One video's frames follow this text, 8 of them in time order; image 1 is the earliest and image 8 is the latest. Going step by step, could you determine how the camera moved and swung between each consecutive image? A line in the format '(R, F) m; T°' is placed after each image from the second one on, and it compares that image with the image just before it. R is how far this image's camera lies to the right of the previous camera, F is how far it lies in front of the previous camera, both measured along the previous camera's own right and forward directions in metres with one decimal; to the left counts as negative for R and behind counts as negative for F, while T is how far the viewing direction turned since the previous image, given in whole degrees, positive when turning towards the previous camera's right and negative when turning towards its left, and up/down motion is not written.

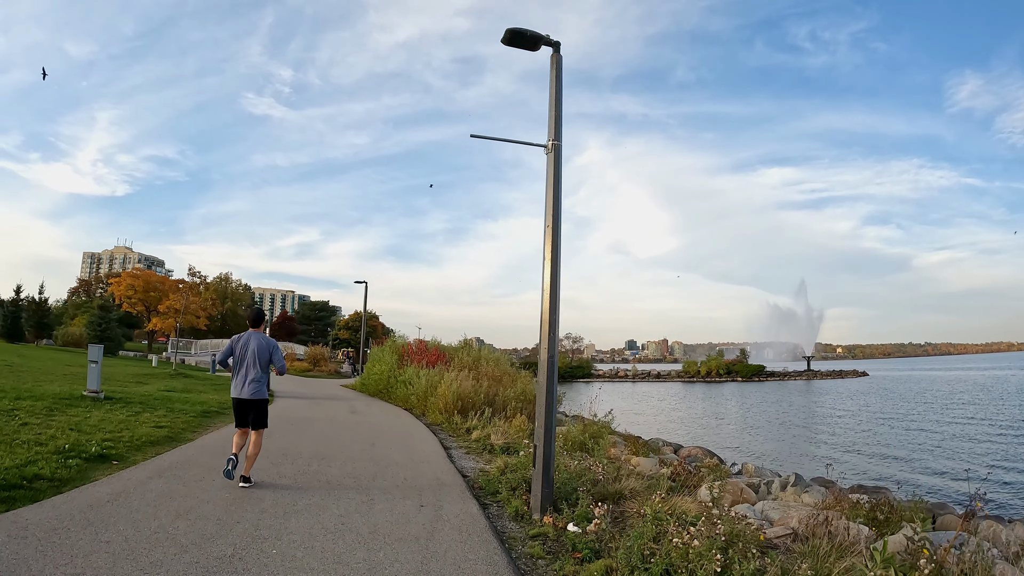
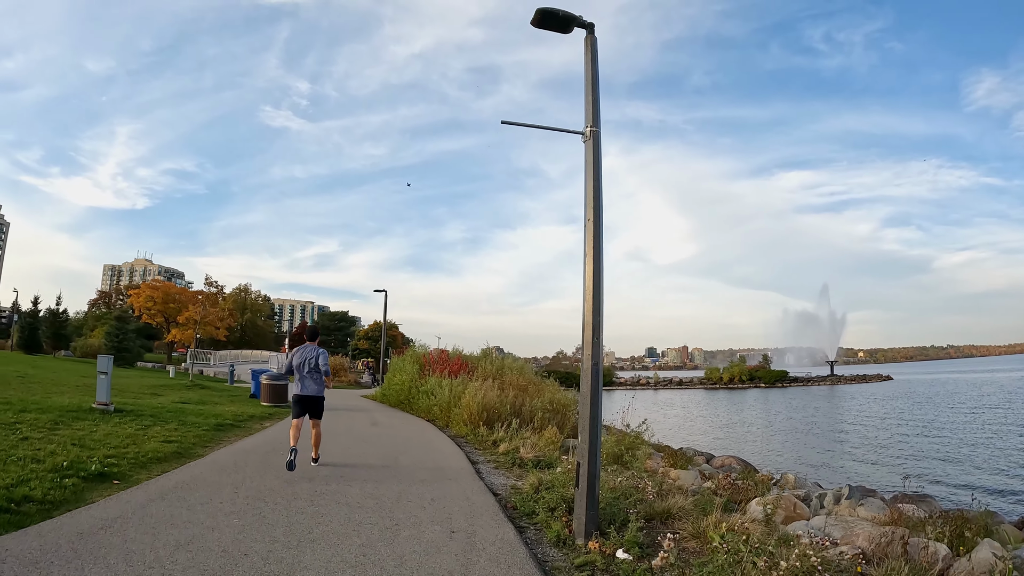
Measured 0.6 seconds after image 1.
(-0.2, +0.7) m; -2°
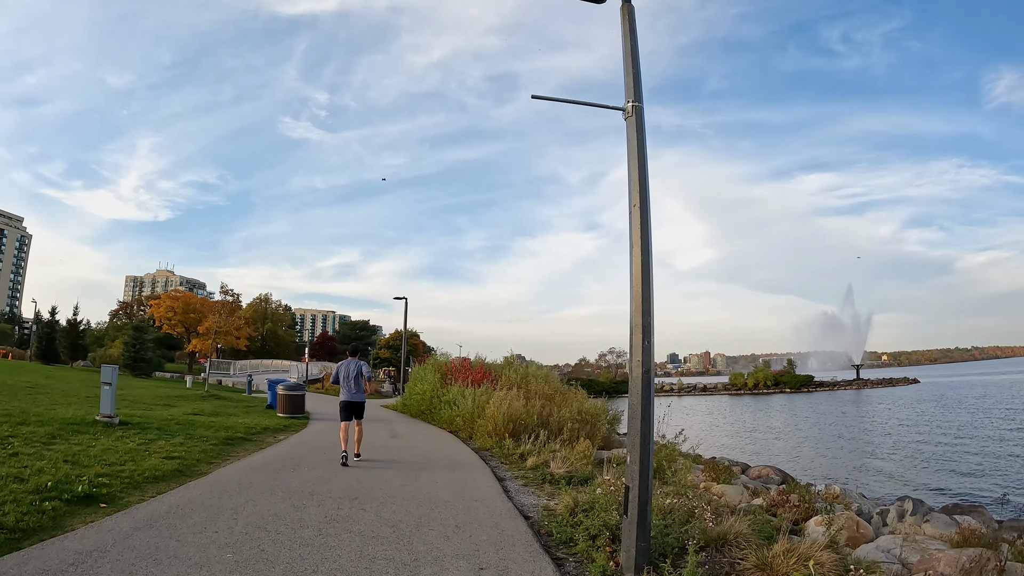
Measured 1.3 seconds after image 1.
(-0.1, +0.9) m; -2°
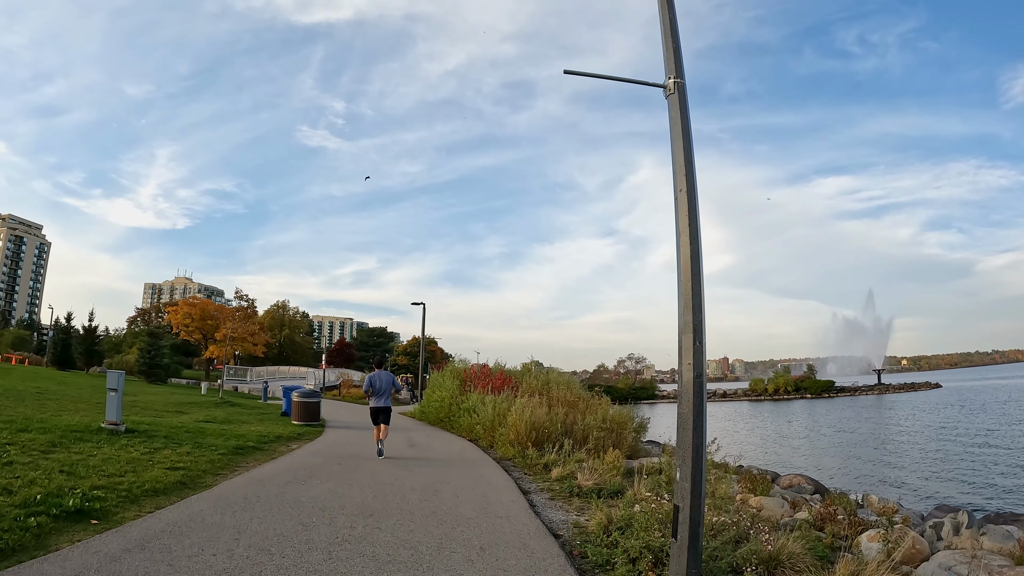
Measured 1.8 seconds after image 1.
(-0.1, +0.6) m; -1°
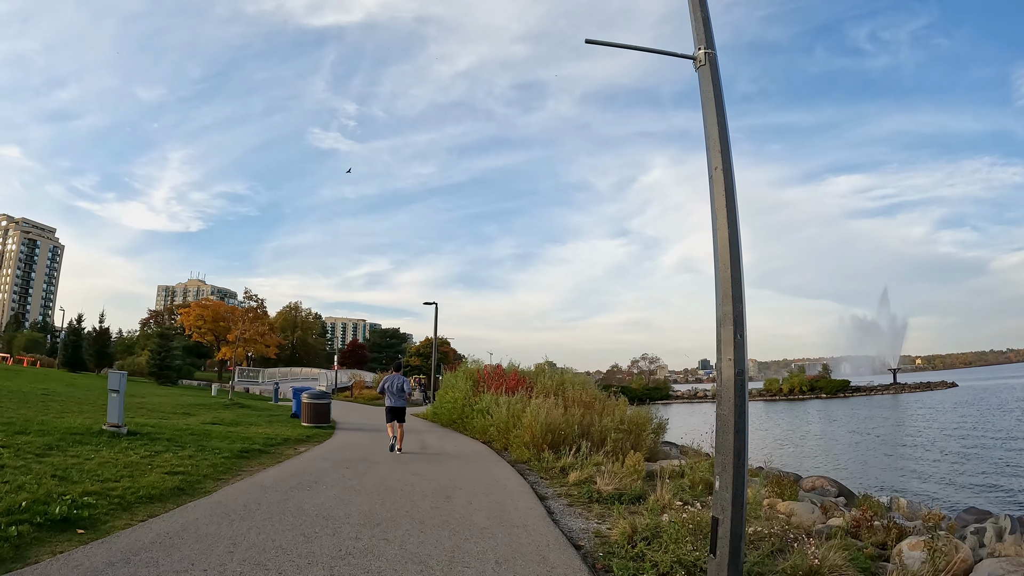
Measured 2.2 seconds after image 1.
(0.0, +0.5) m; -1°
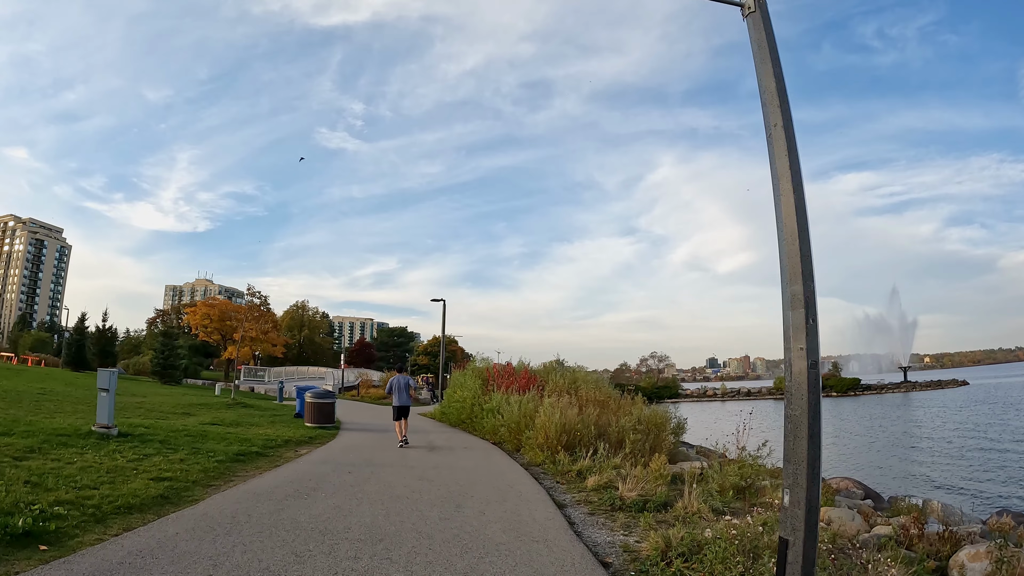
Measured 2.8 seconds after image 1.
(-0.1, +0.7) m; -1°
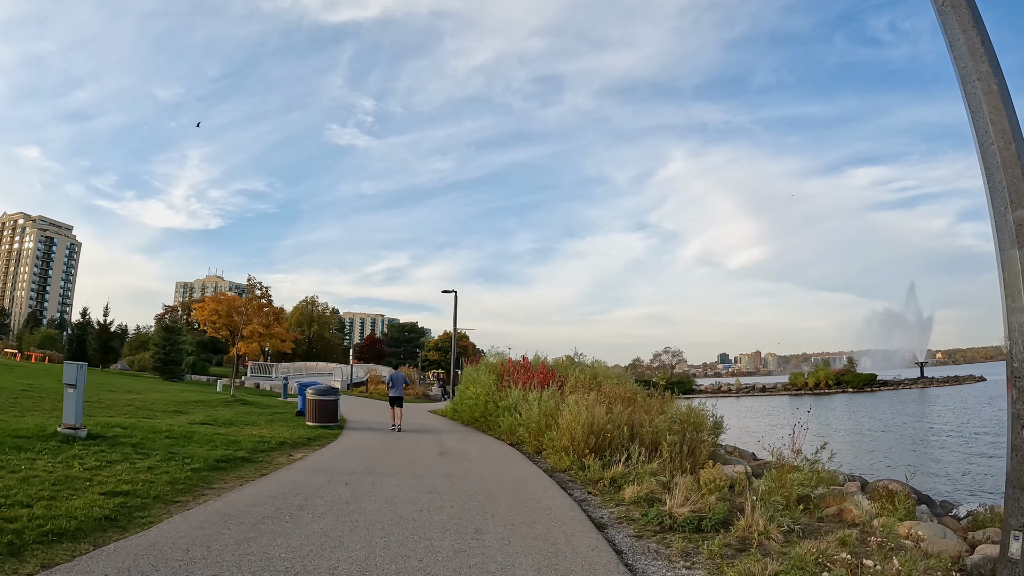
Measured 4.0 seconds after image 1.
(-0.2, +1.3) m; -1°
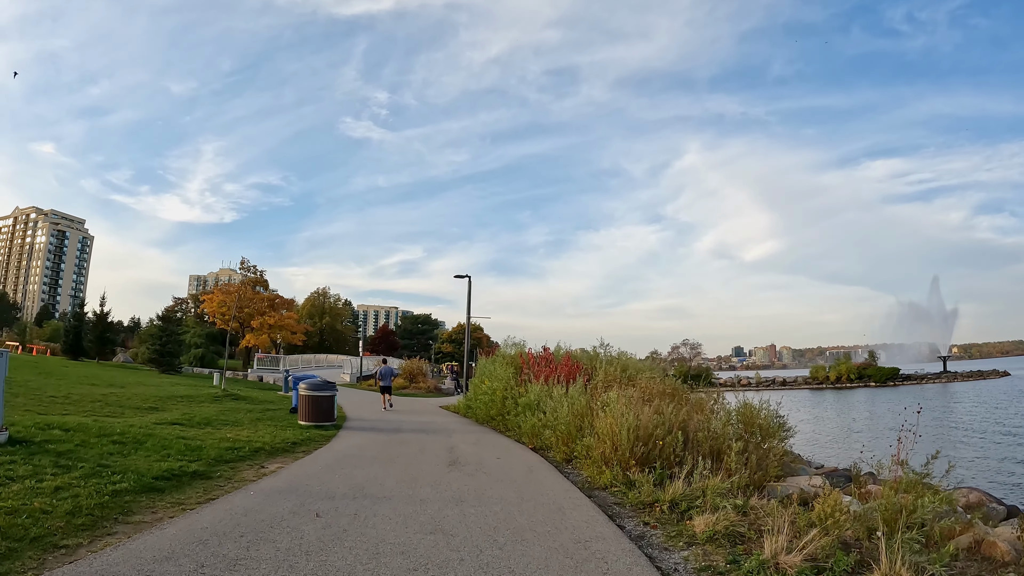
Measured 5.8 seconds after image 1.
(-0.1, +2.0) m; -1°
